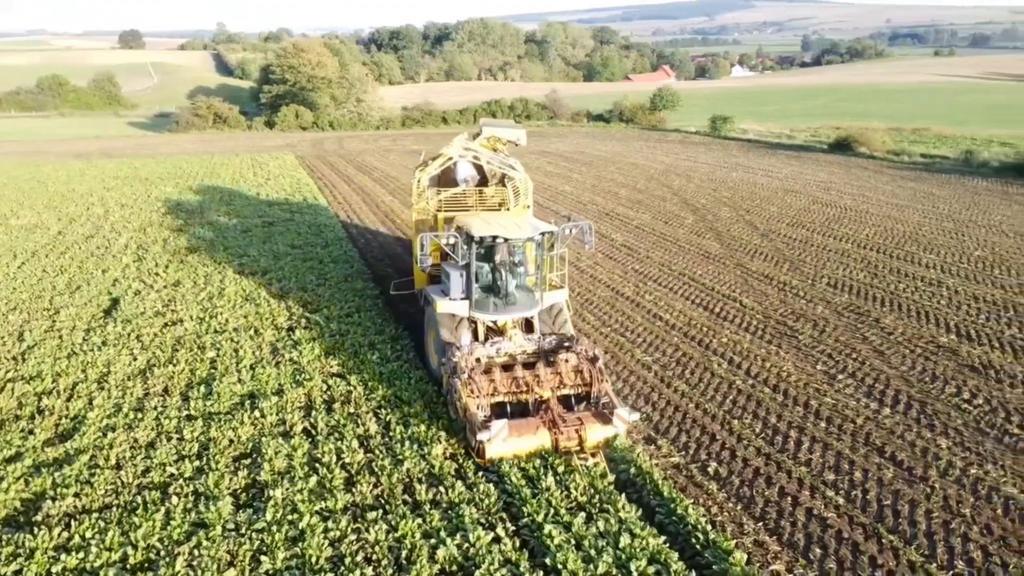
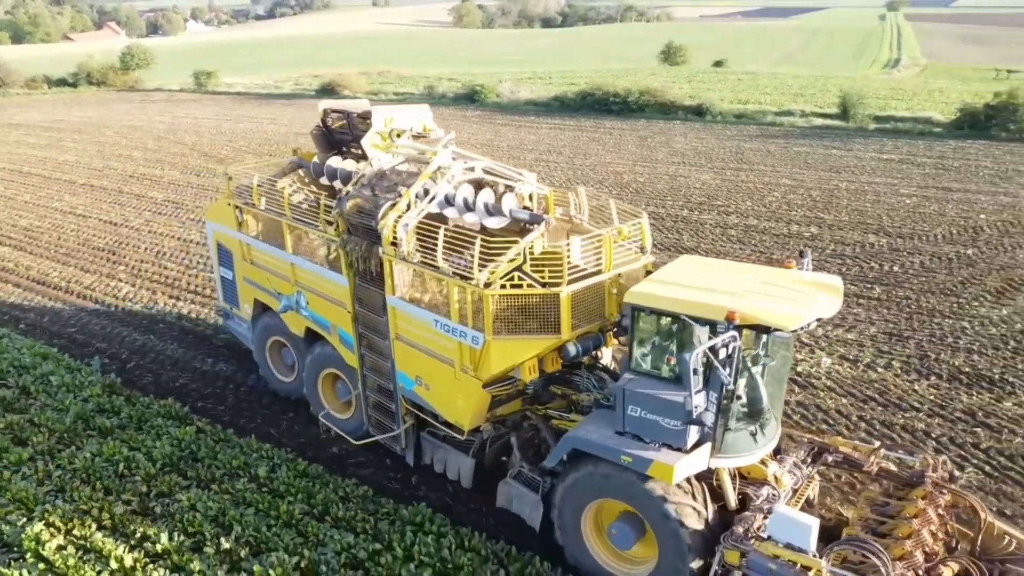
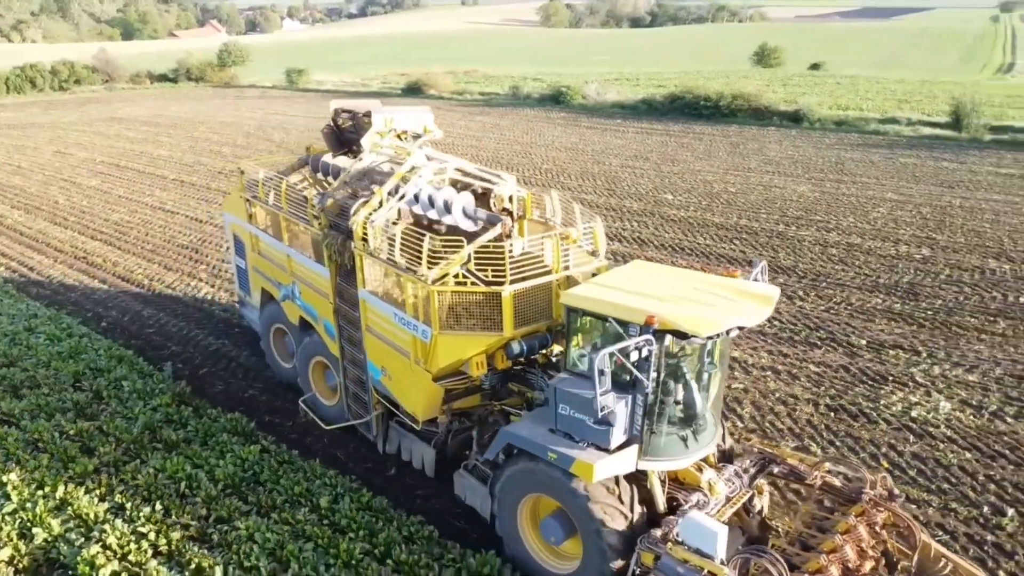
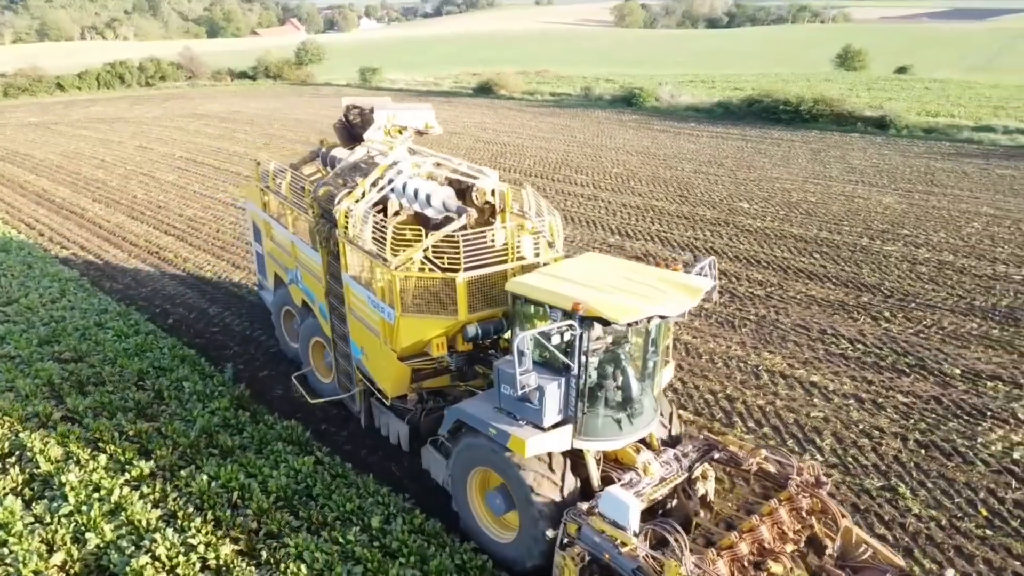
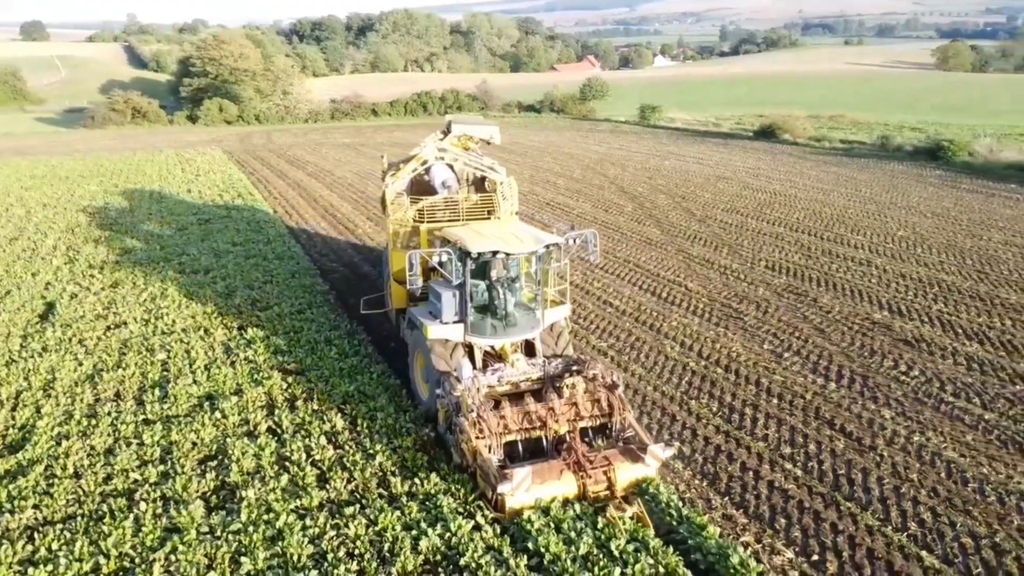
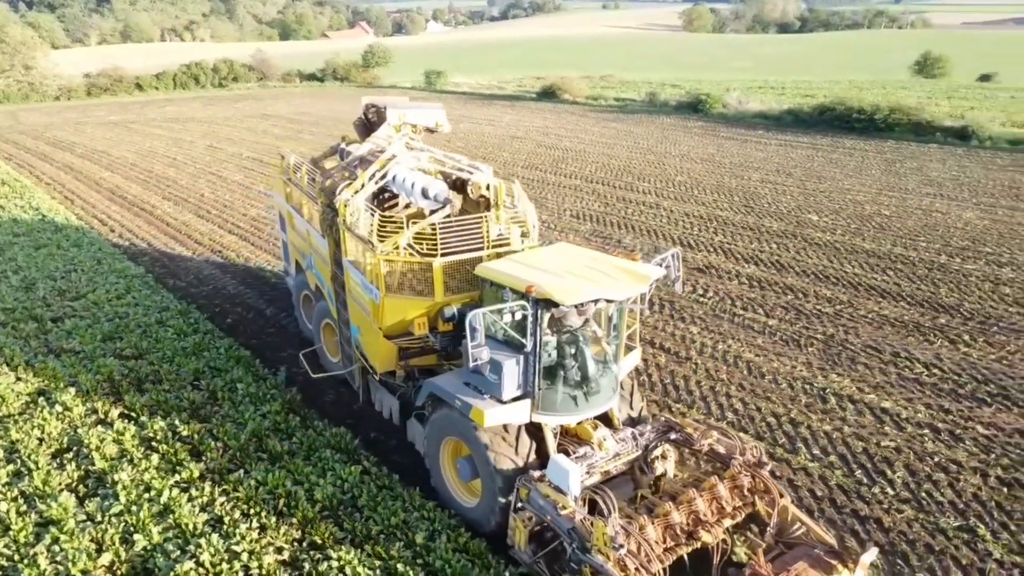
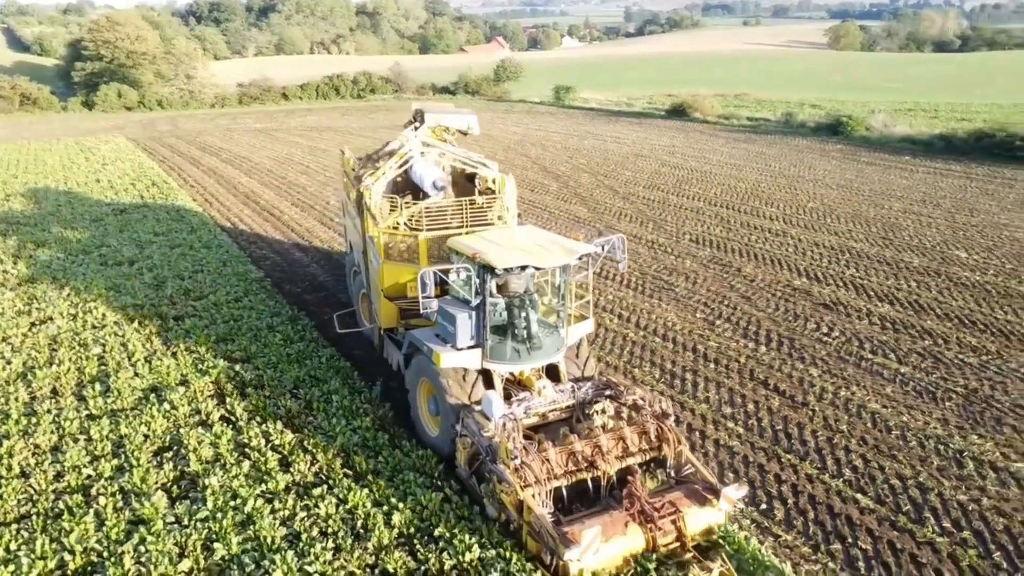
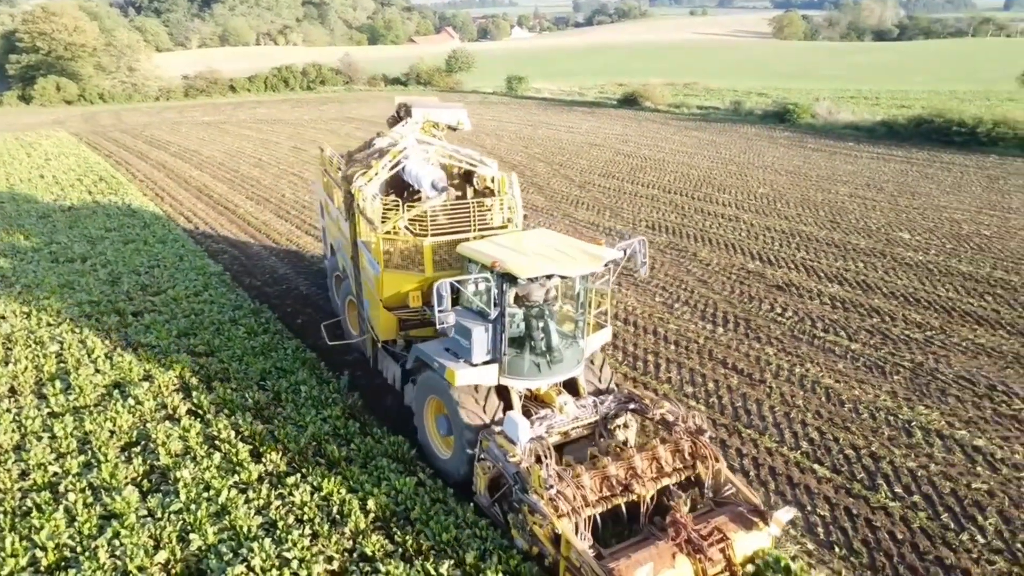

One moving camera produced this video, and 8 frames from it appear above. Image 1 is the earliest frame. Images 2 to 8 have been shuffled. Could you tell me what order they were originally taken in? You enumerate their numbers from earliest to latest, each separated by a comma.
5, 7, 8, 6, 4, 3, 2
